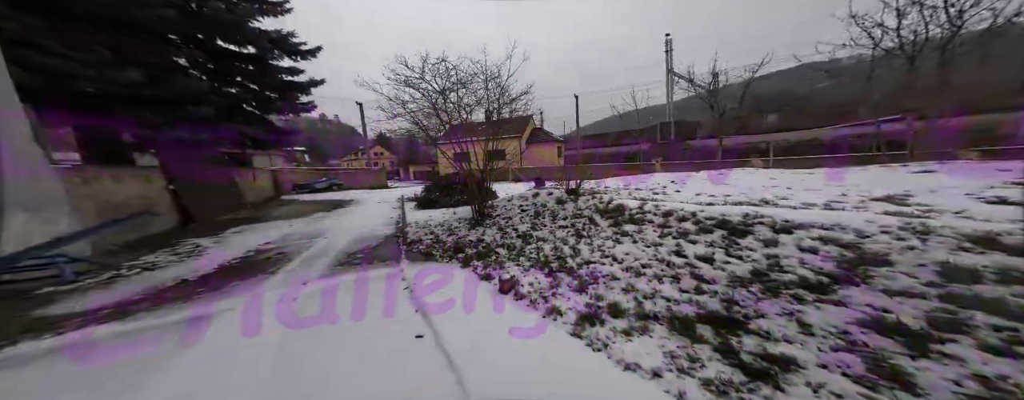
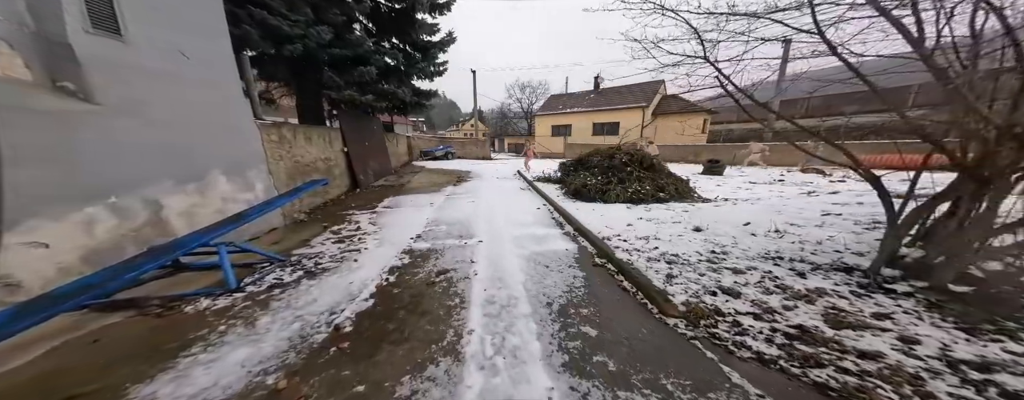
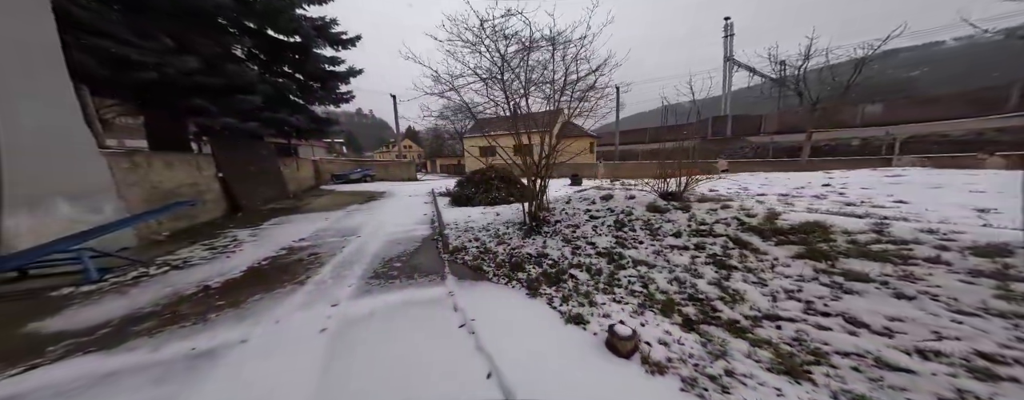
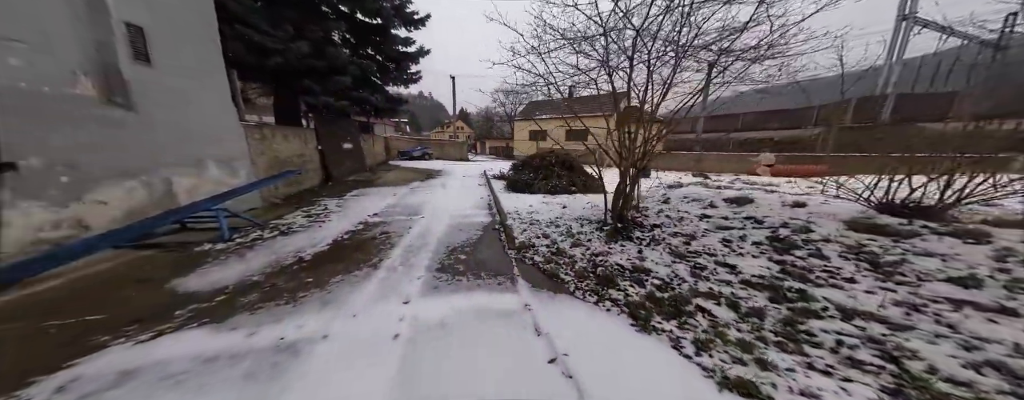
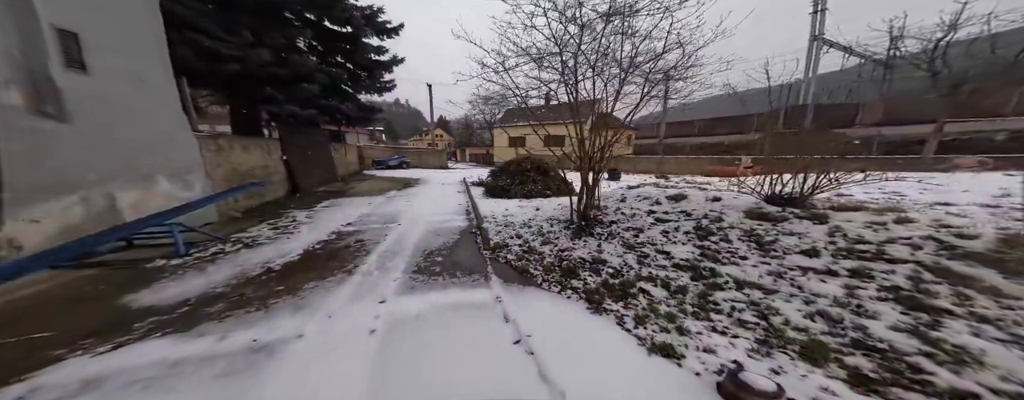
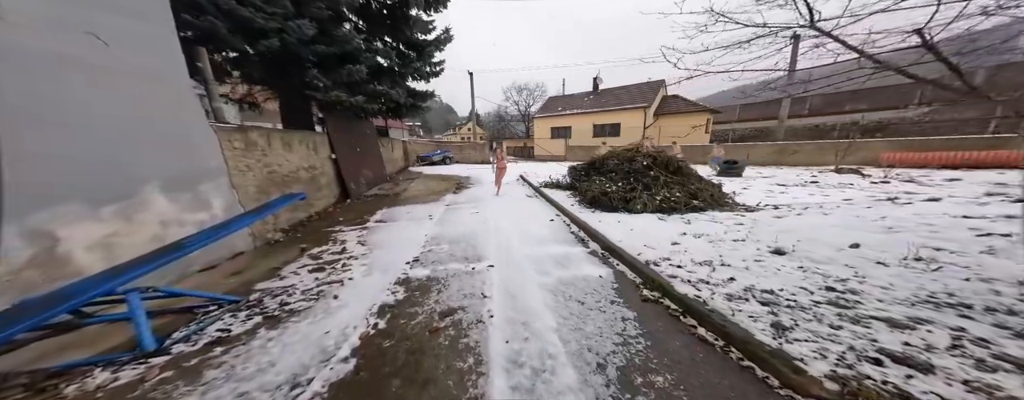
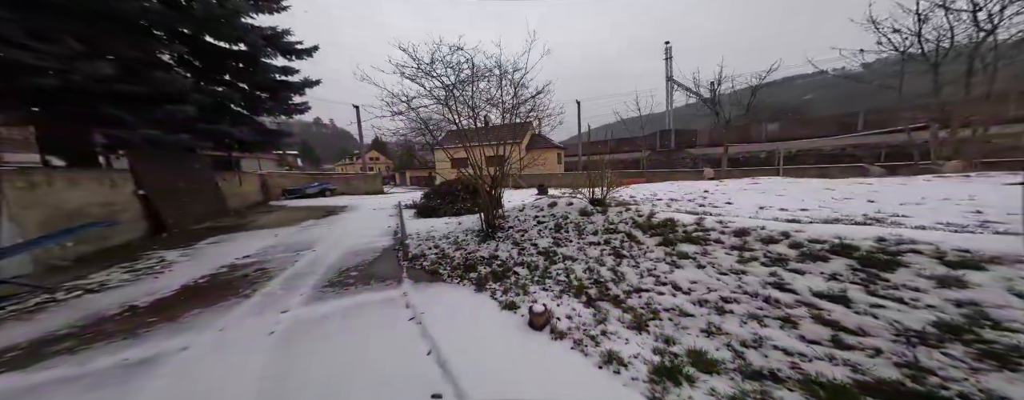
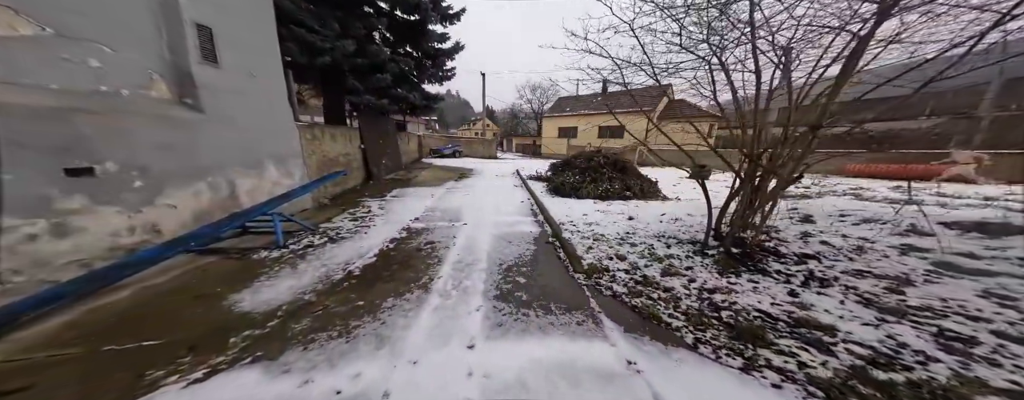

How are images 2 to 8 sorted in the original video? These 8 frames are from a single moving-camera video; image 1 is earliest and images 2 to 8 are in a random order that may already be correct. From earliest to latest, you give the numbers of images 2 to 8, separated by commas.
7, 3, 5, 4, 8, 2, 6
